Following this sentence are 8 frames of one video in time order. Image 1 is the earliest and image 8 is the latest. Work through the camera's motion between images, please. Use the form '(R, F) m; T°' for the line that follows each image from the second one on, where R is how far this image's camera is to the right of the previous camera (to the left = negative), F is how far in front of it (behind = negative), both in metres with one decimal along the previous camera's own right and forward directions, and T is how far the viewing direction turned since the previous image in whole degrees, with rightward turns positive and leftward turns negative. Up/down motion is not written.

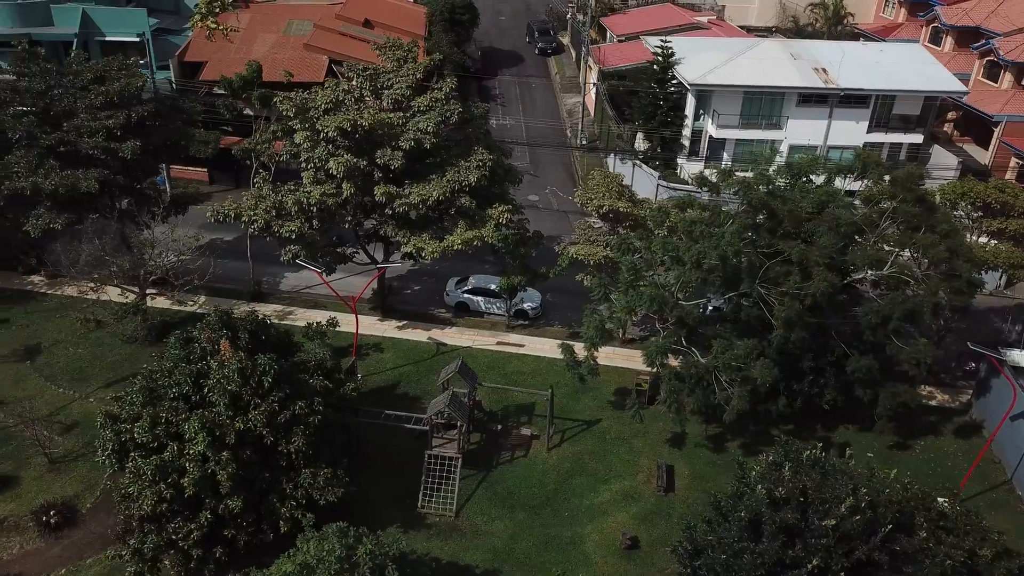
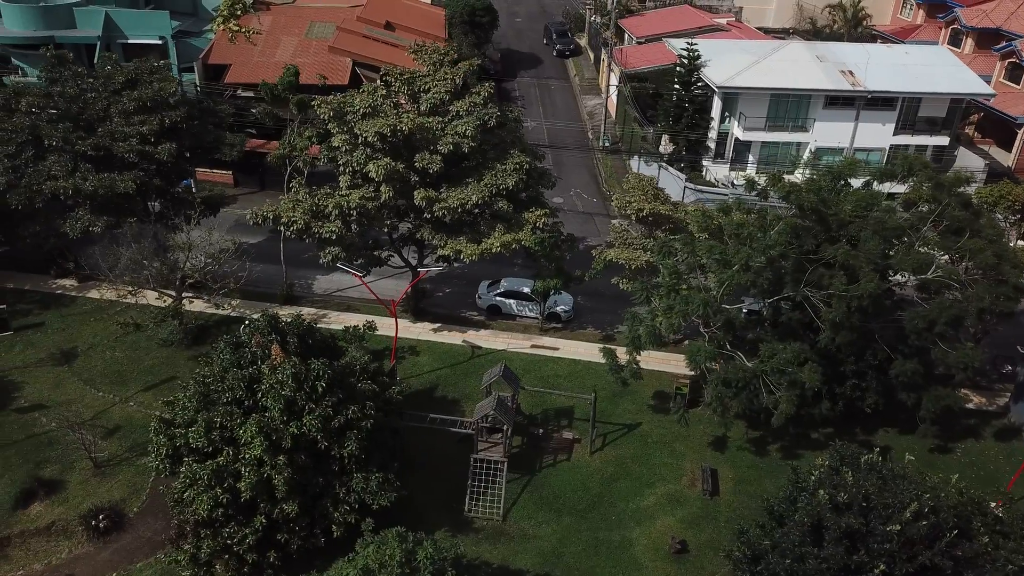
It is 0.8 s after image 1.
(-1.0, 0.0) m; 0°
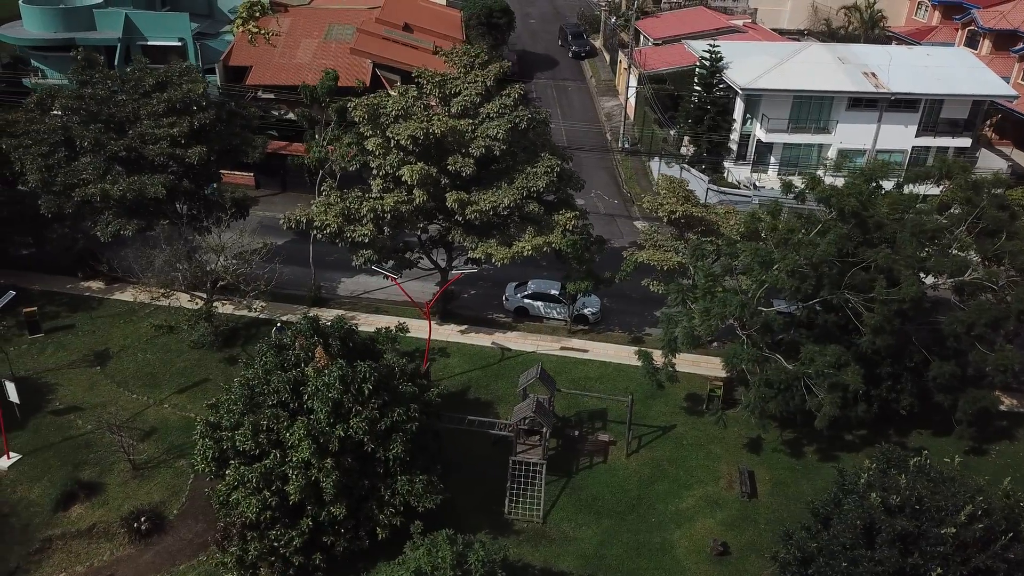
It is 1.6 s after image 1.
(-0.9, 0.0) m; 0°
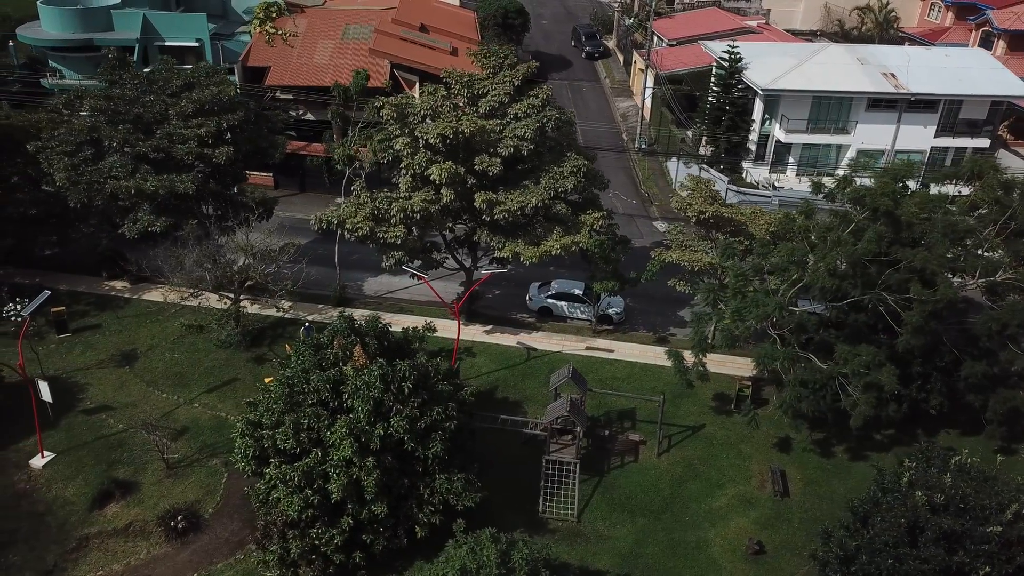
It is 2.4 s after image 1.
(-0.8, -0.1) m; 0°
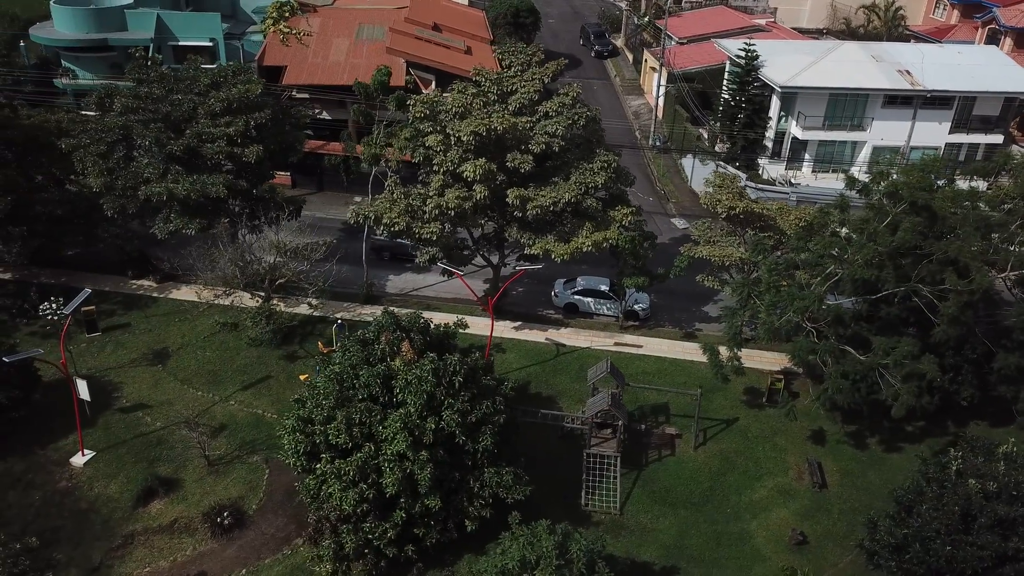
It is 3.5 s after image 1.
(-1.1, -0.1) m; +1°
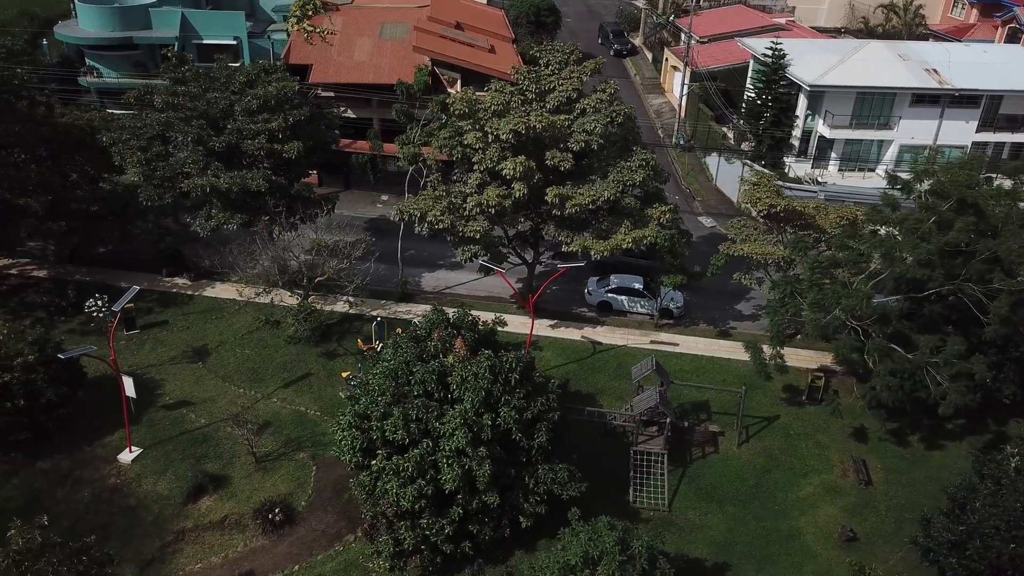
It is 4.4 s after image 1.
(-1.1, -0.1) m; 0°
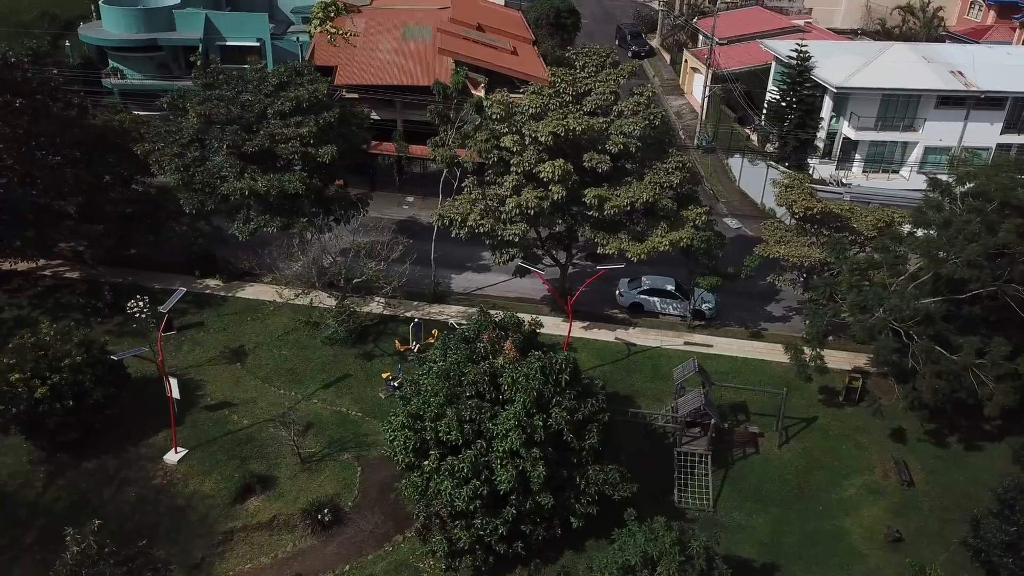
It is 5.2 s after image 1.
(-1.1, -0.1) m; 0°
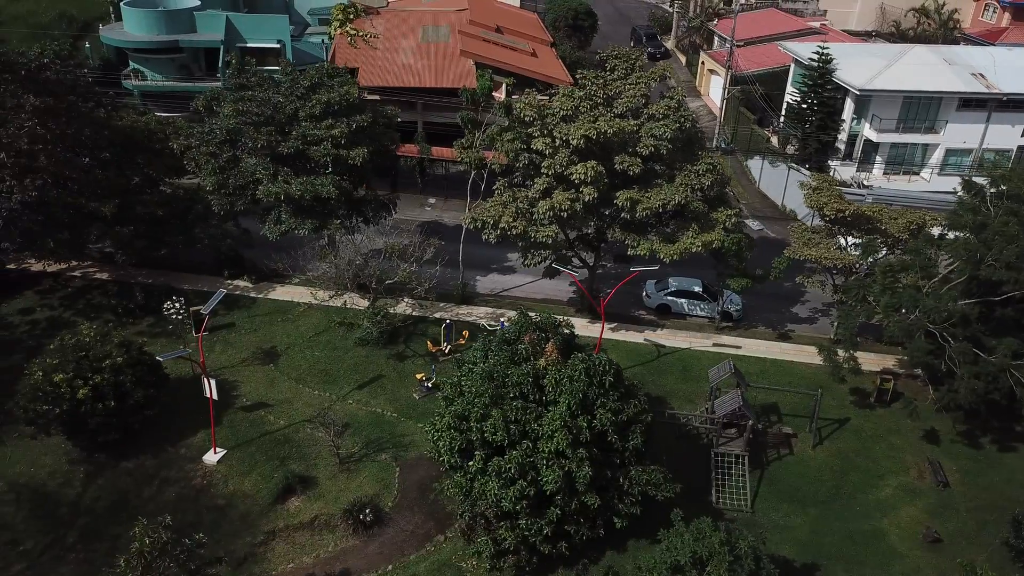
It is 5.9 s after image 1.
(-0.9, -0.1) m; 0°
